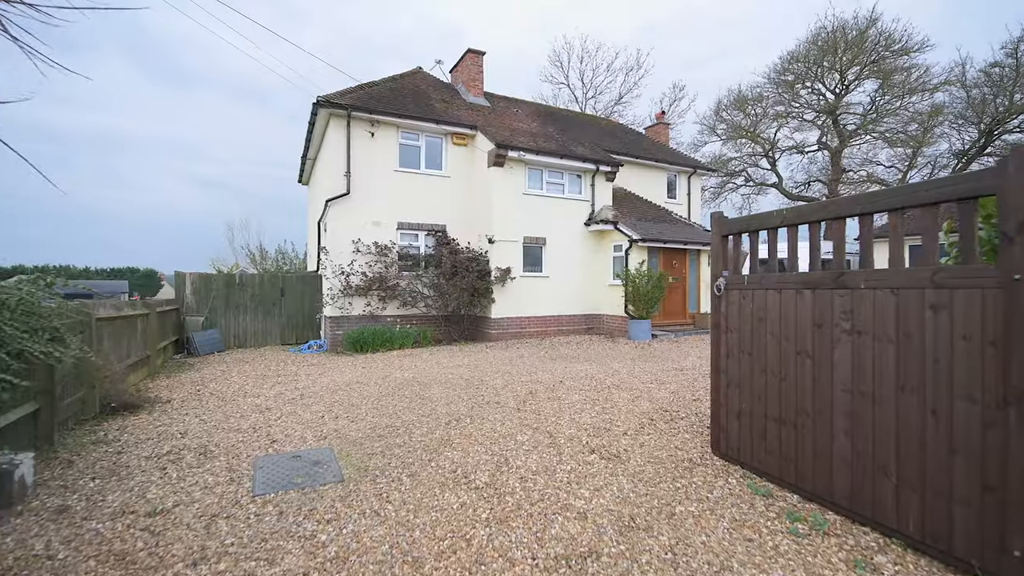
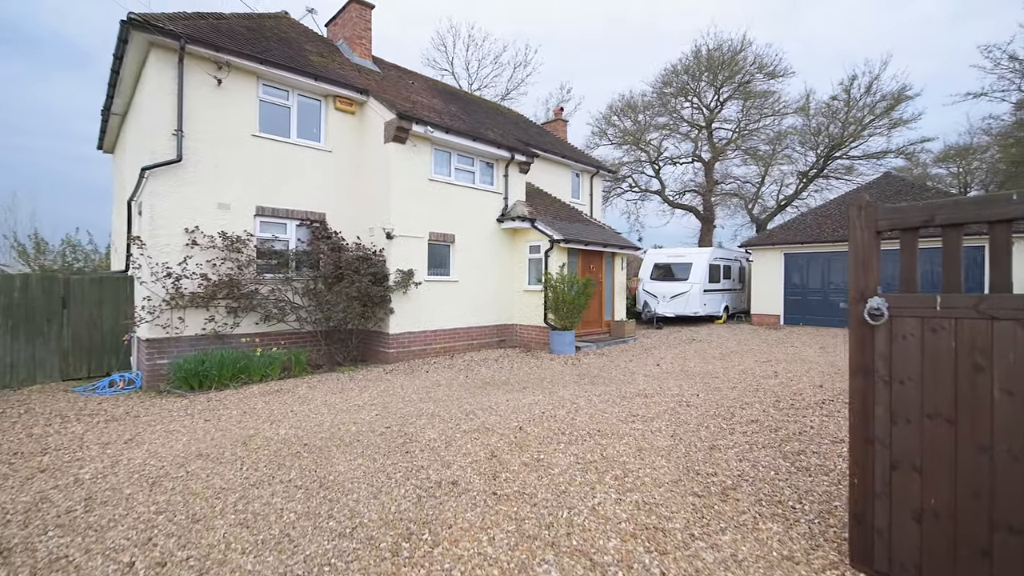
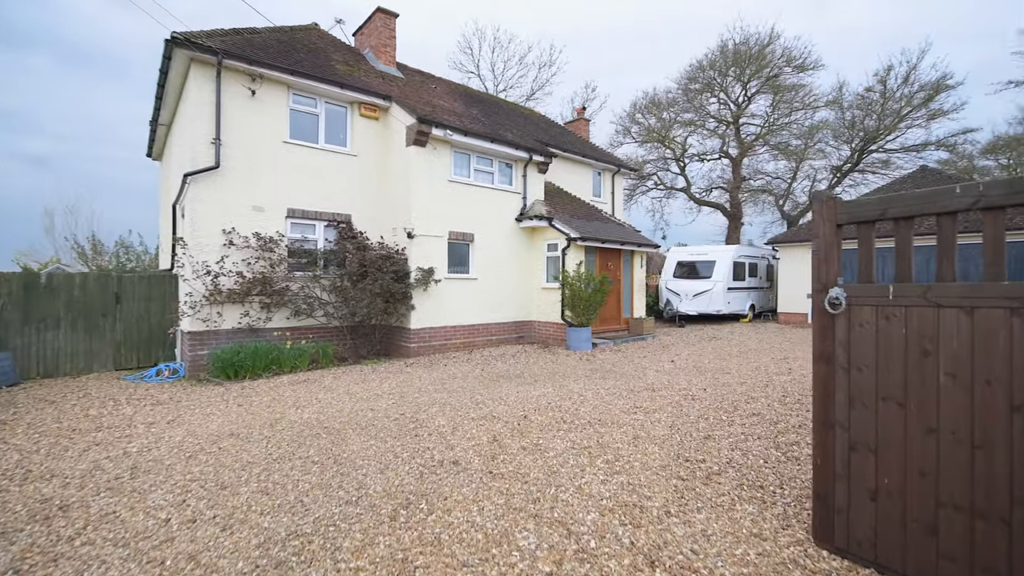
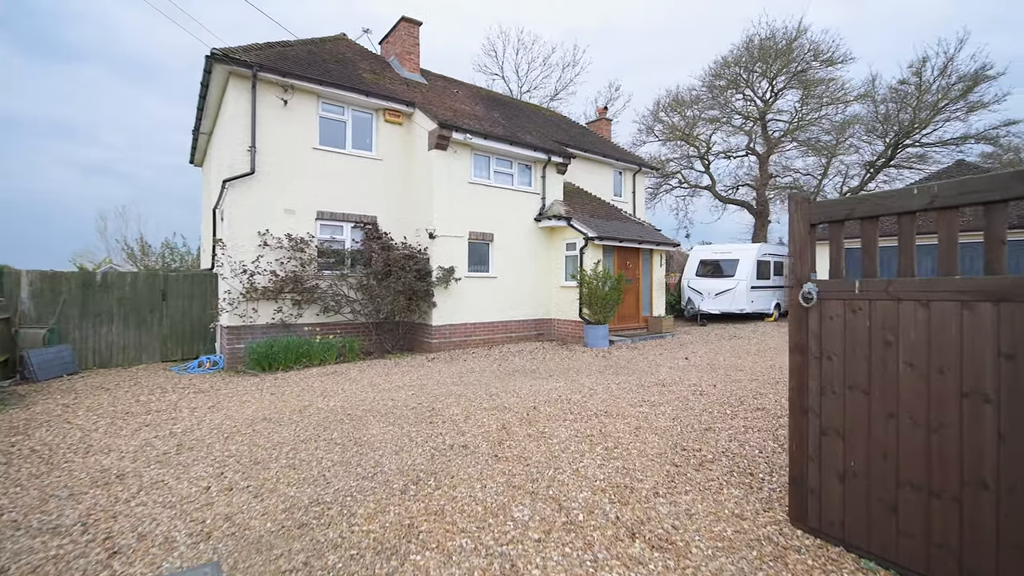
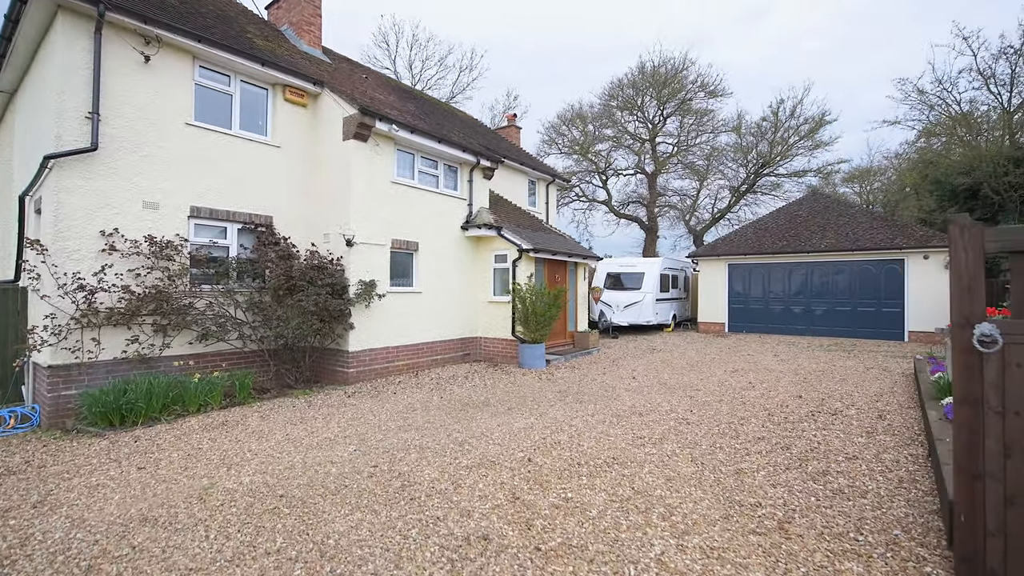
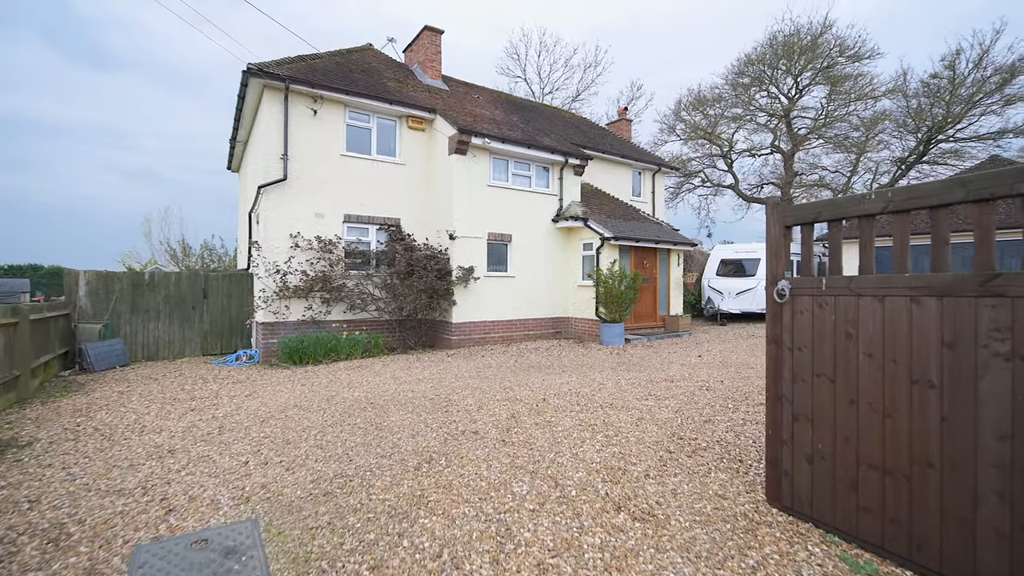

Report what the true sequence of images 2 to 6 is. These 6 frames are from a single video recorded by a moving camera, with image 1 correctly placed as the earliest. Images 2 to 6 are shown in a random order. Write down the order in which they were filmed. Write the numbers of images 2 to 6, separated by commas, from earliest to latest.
6, 4, 3, 2, 5
